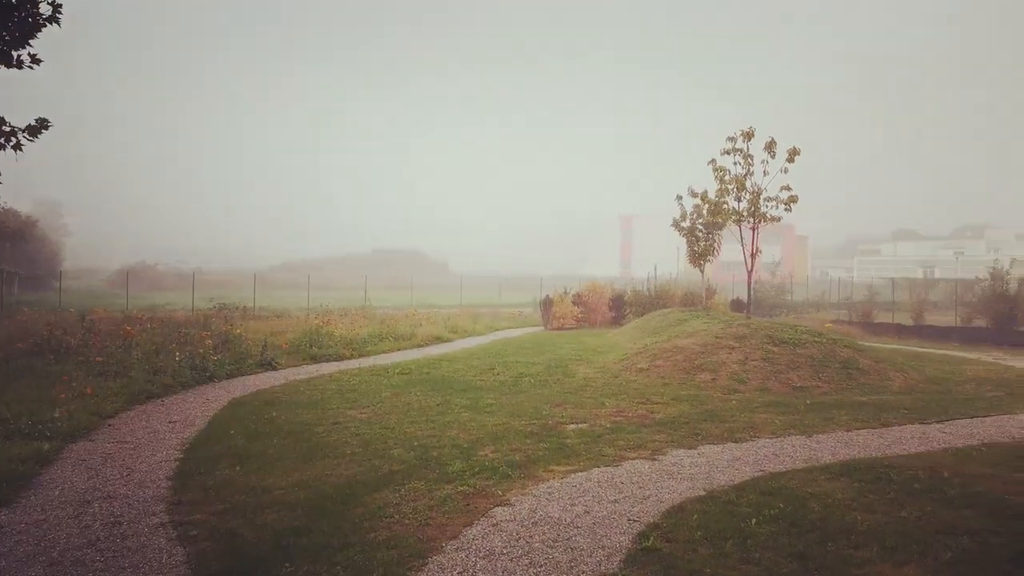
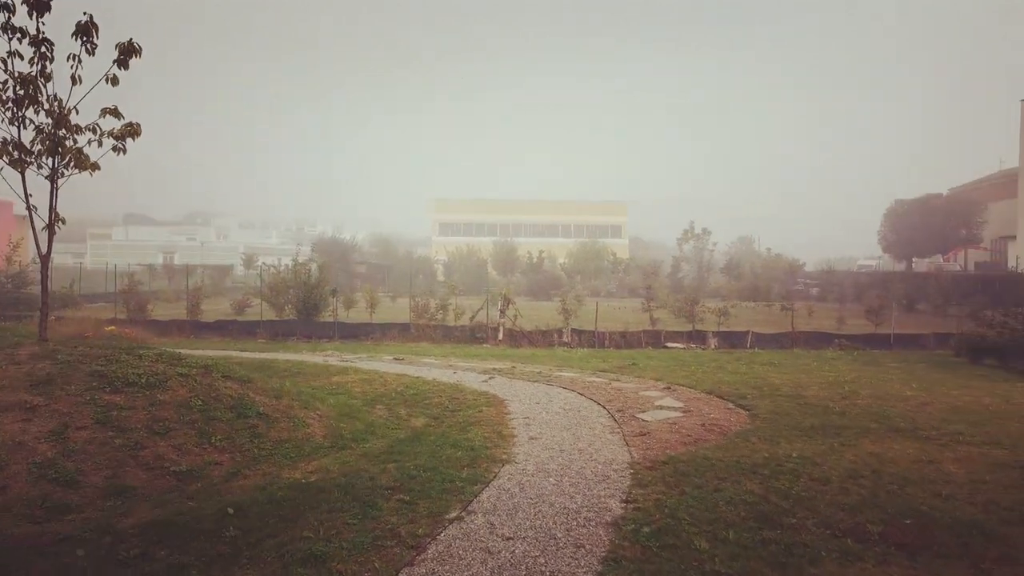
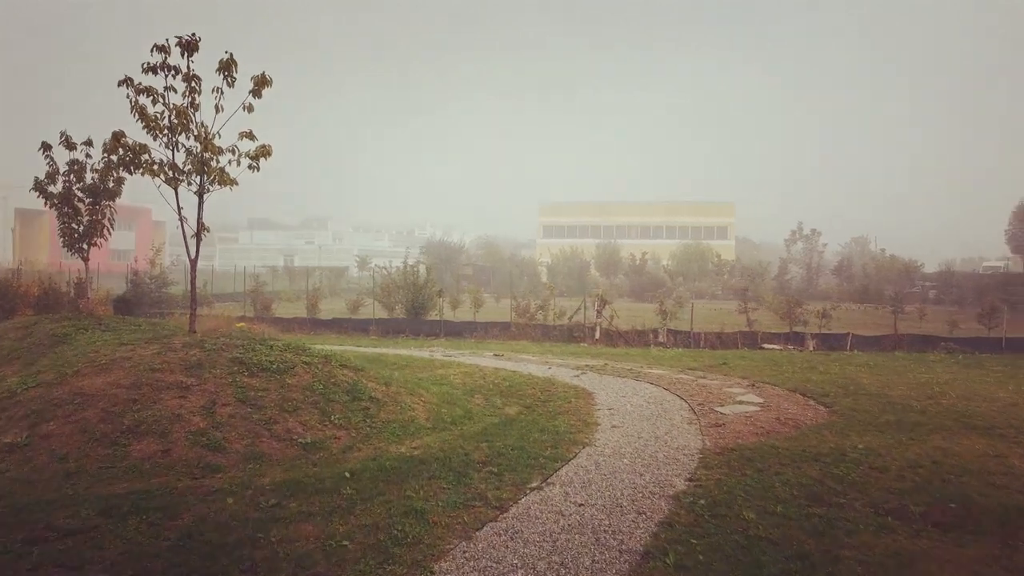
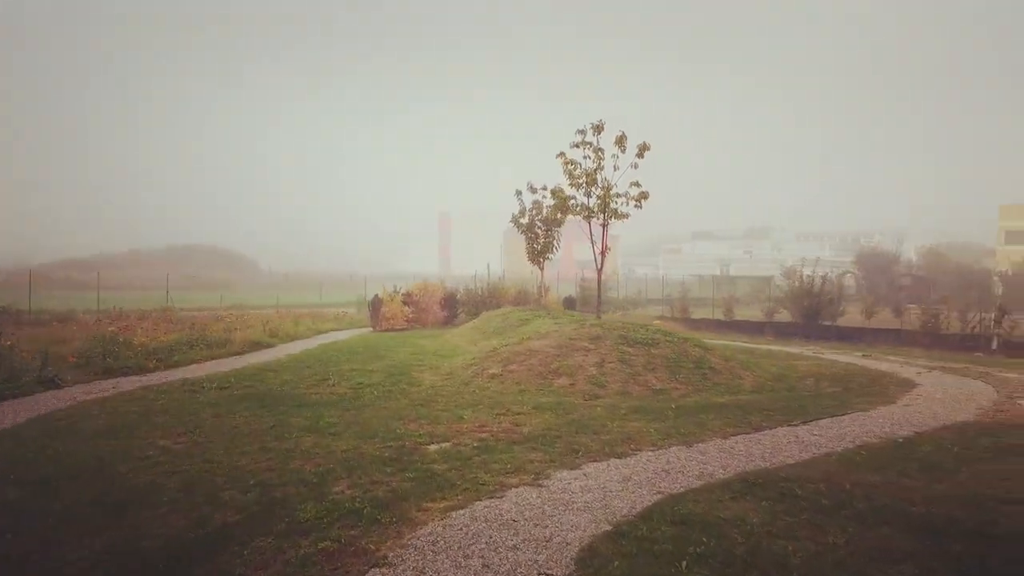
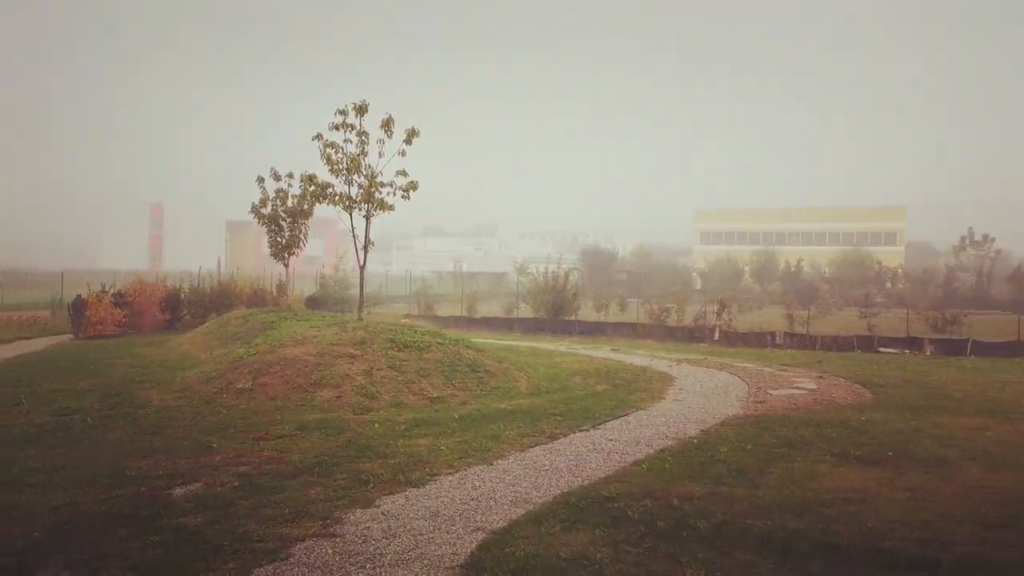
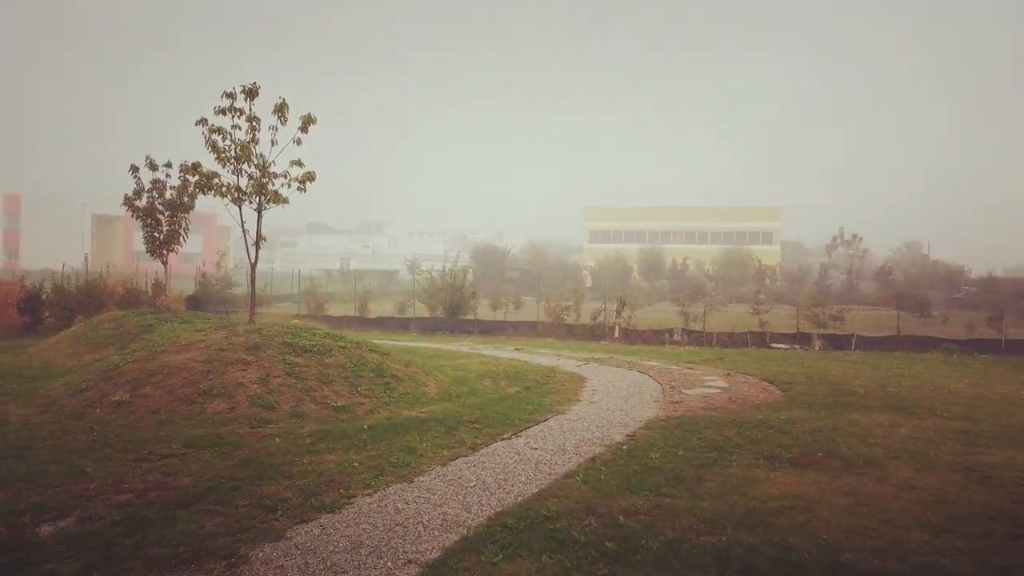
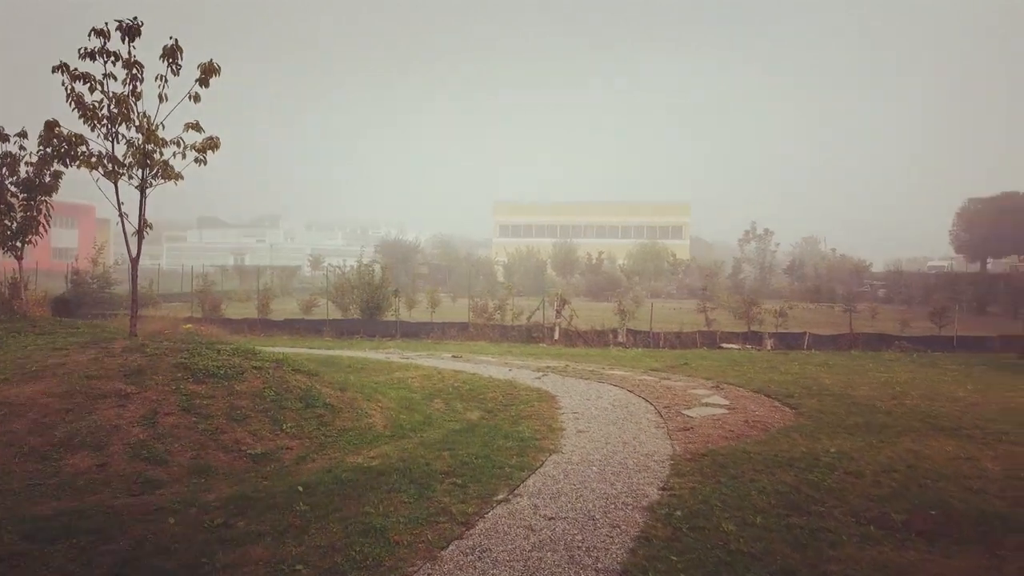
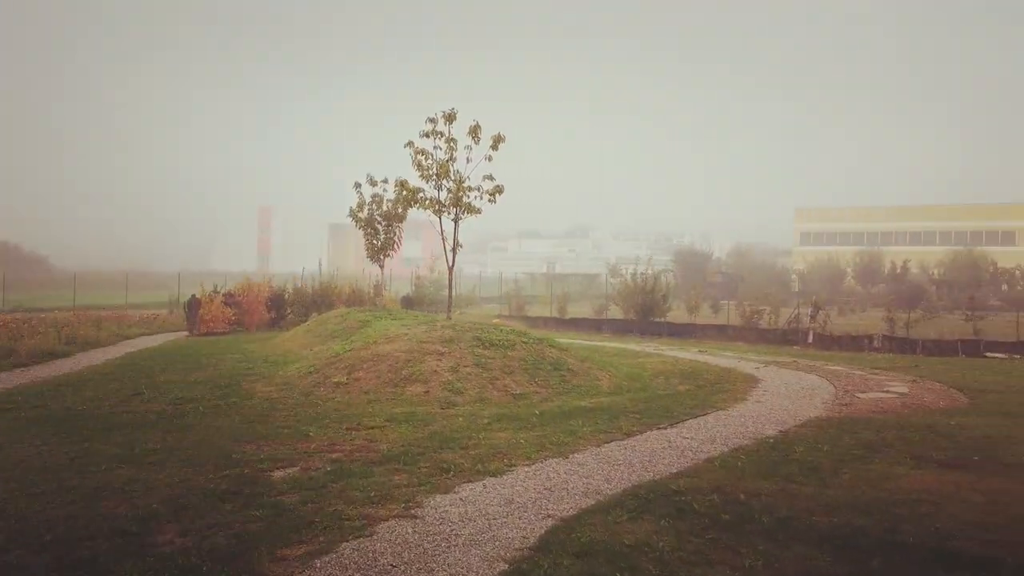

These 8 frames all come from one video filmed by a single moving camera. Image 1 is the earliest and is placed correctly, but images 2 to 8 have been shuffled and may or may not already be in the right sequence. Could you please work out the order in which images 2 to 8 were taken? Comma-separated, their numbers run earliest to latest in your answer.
4, 8, 5, 6, 3, 7, 2
